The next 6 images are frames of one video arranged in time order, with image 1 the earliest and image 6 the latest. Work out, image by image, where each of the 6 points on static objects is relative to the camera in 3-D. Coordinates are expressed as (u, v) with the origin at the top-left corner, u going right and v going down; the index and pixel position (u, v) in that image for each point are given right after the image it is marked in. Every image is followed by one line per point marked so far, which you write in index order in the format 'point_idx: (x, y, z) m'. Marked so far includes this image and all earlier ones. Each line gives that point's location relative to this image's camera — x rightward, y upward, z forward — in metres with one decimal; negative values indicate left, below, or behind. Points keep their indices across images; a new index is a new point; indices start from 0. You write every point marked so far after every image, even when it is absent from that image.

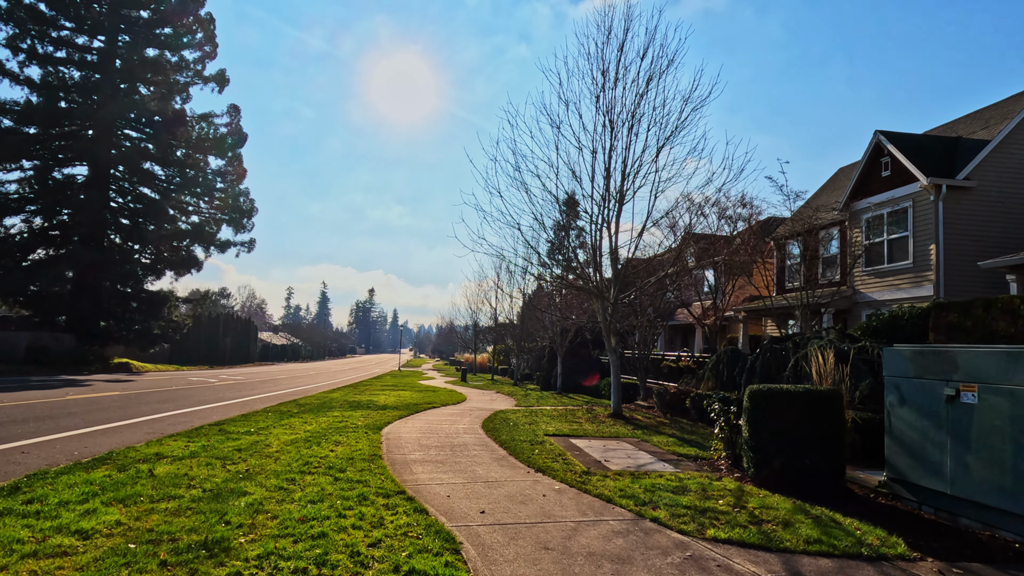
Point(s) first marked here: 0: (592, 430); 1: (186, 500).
0: (+1.3, -2.4, +11.3) m
1: (-2.4, -1.6, +4.9) m
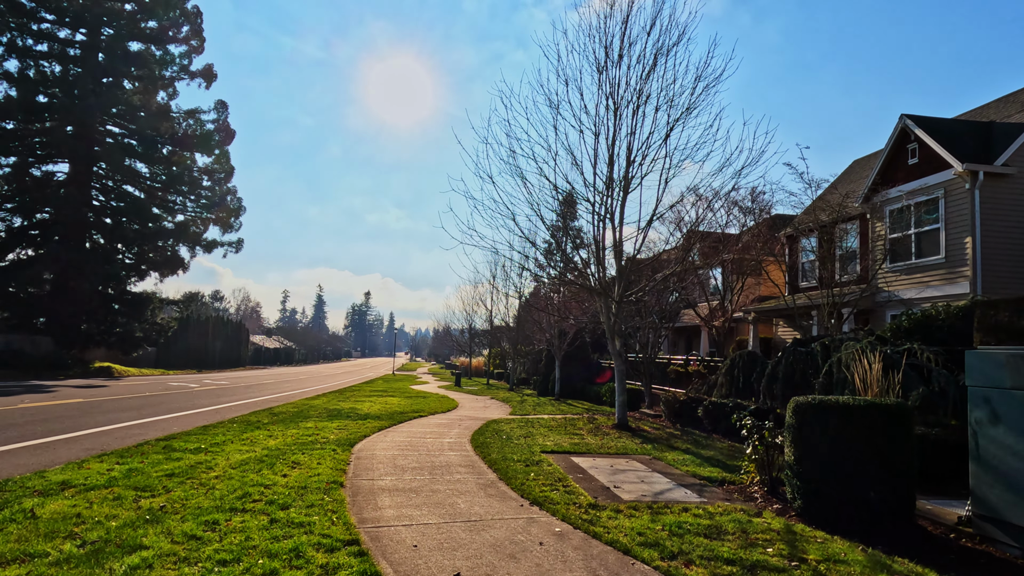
0: (+1.2, -2.3, +10.0) m
1: (-2.5, -1.5, +3.5) m
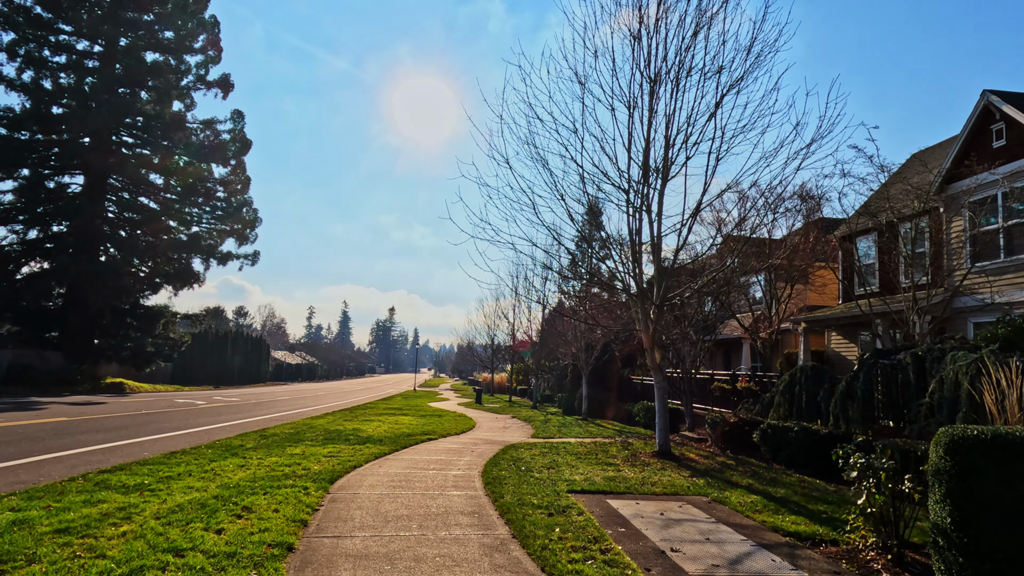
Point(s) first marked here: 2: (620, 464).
0: (+1.5, -2.3, +8.1) m
1: (-2.5, -1.3, +1.8) m
2: (+1.5, -2.5, +9.5) m
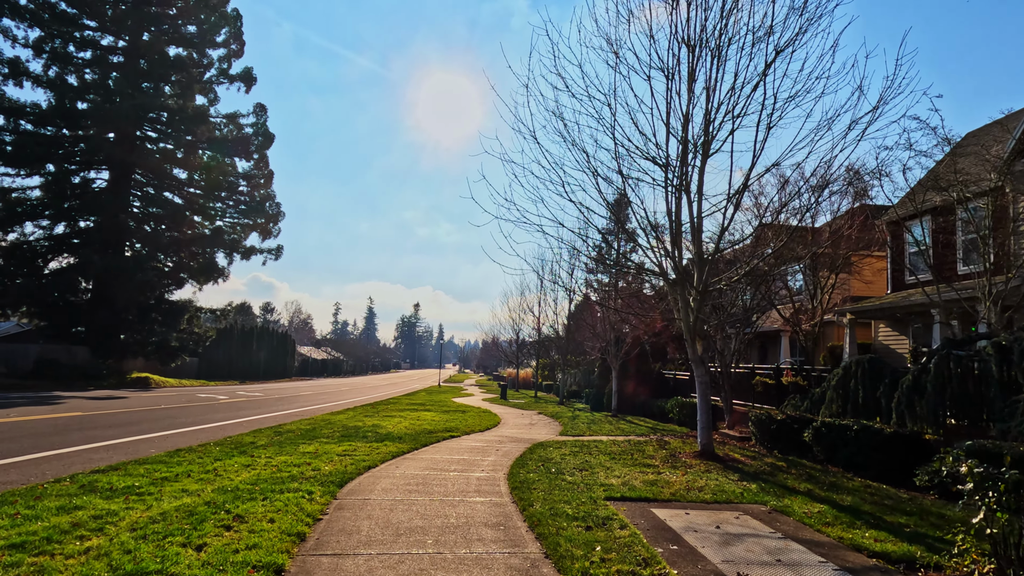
0: (+1.8, -2.1, +7.3) m
1: (-2.4, -1.2, +1.1) m
2: (+1.9, -2.3, +8.7) m
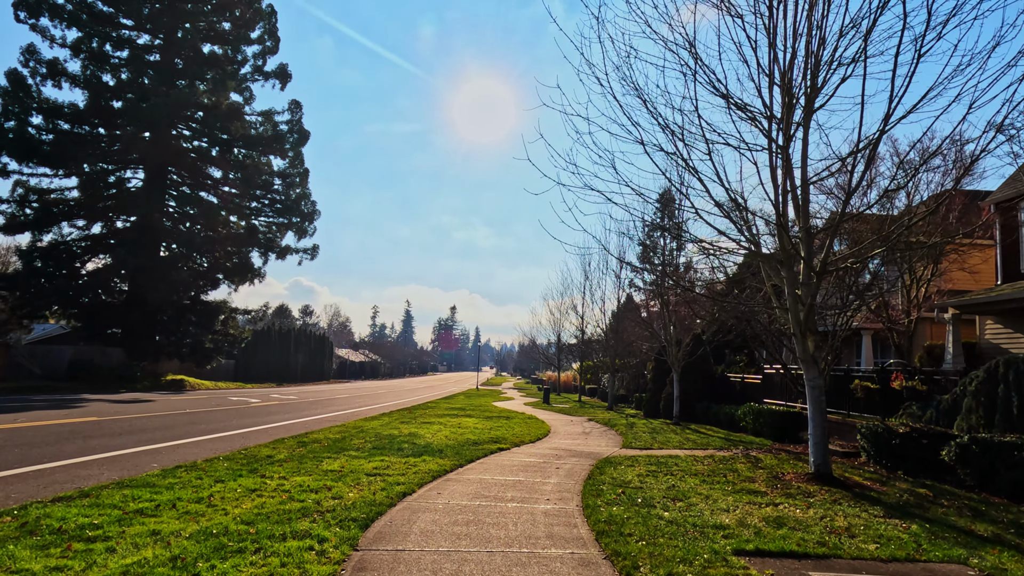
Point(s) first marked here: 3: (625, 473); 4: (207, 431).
0: (+2.4, -1.9, +5.4) m
1: (-2.1, -0.9, -0.5) m
2: (+2.6, -2.1, +6.8) m
3: (+1.3, -2.2, +7.9) m
4: (-6.2, -2.9, +13.6) m
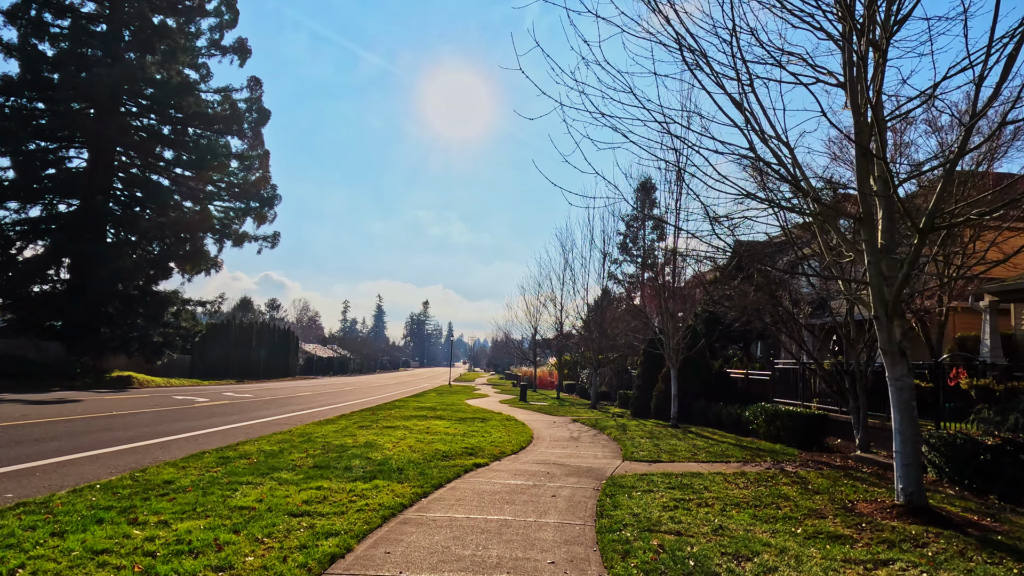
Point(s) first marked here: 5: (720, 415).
0: (+2.4, -1.6, +3.4) m
1: (-1.9, -0.7, -2.6) m
2: (+2.5, -1.8, +4.8) m
3: (+1.2, -1.9, +5.8) m
4: (-6.6, -2.5, +11.3) m
5: (+4.6, -2.8, +15.0) m
